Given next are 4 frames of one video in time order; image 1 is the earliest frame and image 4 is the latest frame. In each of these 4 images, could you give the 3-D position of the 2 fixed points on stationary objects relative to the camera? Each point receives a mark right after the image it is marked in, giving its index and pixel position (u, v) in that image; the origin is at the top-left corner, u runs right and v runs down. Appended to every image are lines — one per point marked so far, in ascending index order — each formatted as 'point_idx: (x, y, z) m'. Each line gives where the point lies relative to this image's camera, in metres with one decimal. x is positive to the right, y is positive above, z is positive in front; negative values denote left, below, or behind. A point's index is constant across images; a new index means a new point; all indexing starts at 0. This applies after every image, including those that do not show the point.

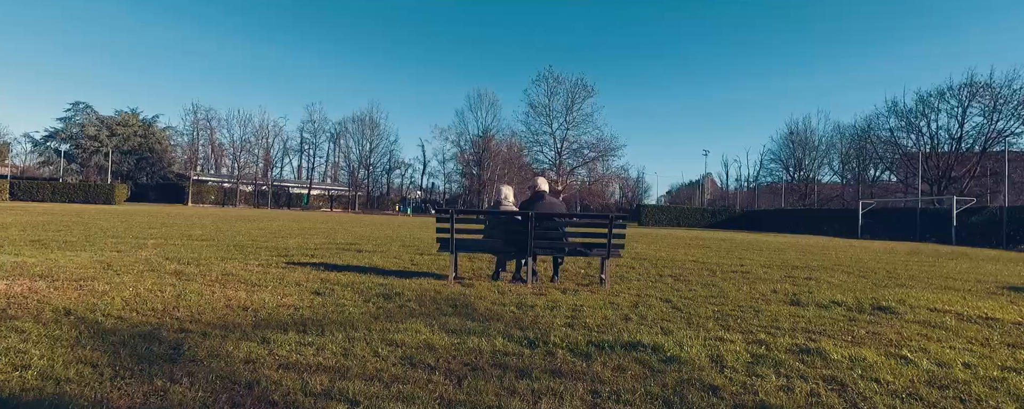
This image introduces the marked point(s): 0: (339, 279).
0: (-2.1, -0.9, +6.3) m
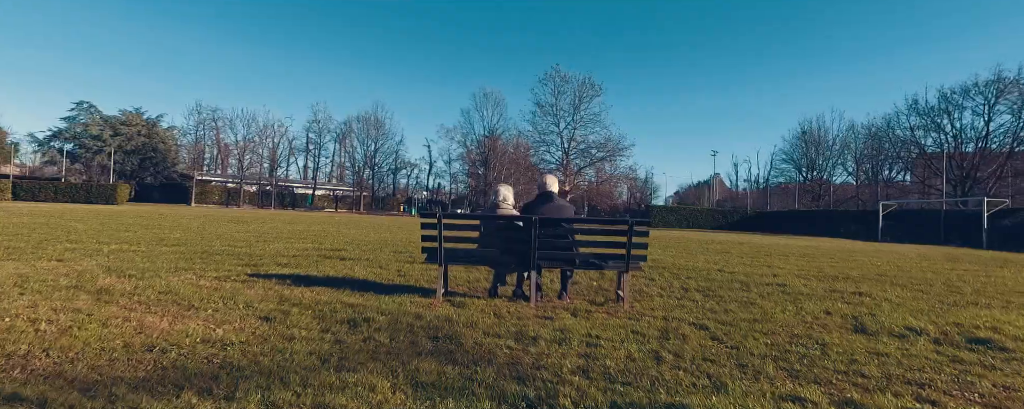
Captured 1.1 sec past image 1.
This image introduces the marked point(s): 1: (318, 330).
0: (-2.1, -1.0, +5.3) m
1: (-1.6, -1.0, +4.2) m
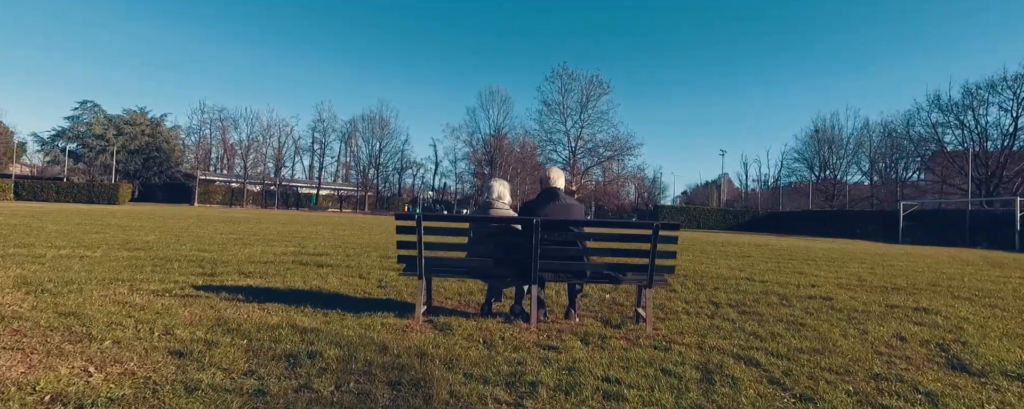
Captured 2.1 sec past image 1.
0: (-2.2, -0.9, +4.2) m
1: (-1.6, -1.0, +3.1) m
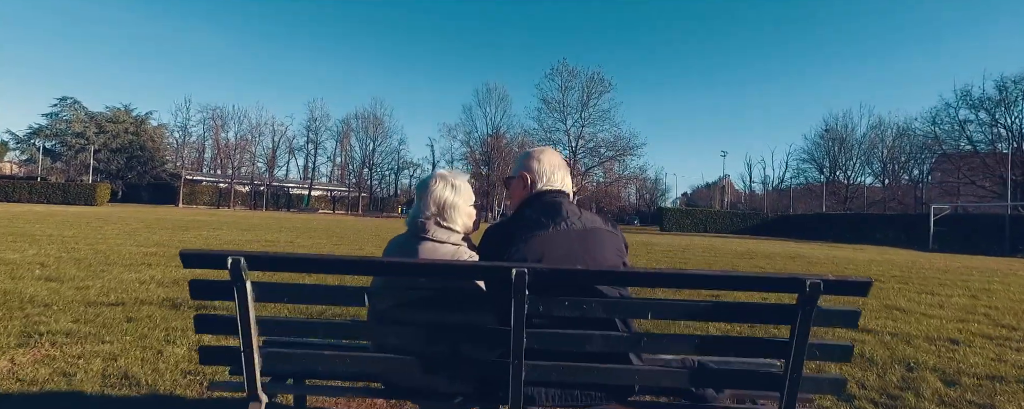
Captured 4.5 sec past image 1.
0: (-2.4, -1.0, +1.4) m
1: (-1.8, -1.1, +0.3) m
